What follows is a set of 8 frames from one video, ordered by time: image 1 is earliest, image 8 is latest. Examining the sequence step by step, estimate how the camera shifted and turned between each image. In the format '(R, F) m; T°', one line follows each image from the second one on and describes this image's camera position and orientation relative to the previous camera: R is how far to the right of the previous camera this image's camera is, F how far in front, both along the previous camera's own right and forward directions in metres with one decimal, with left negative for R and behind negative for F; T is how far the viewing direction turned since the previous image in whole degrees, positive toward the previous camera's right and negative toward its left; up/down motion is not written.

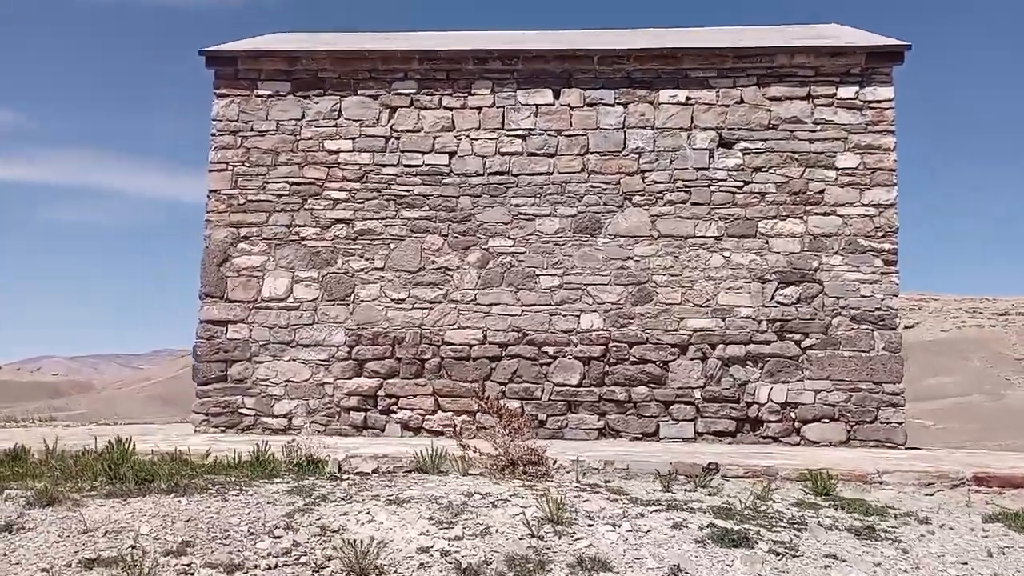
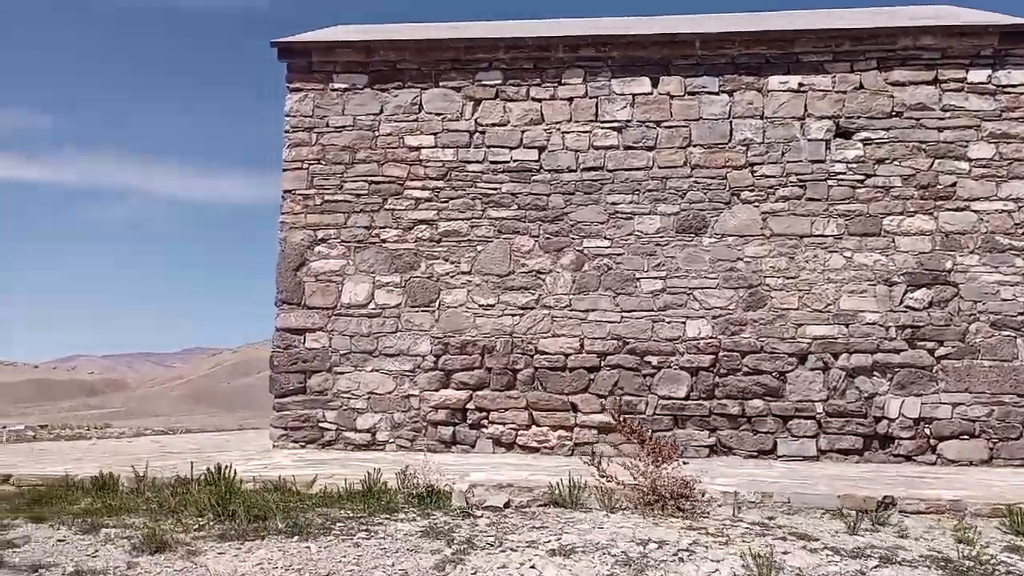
(-0.6, +0.5) m; -2°
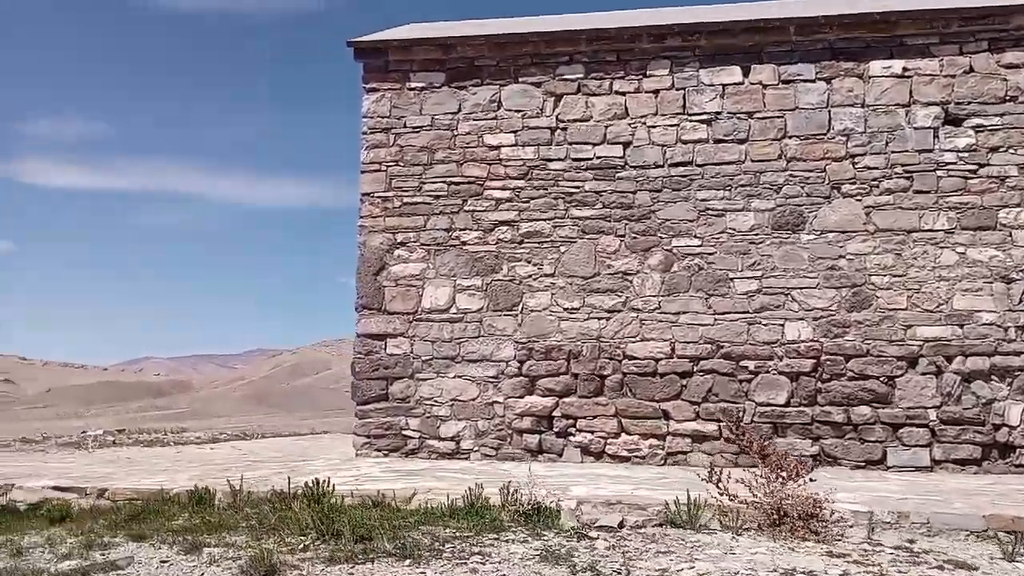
(-0.3, +0.2) m; -4°
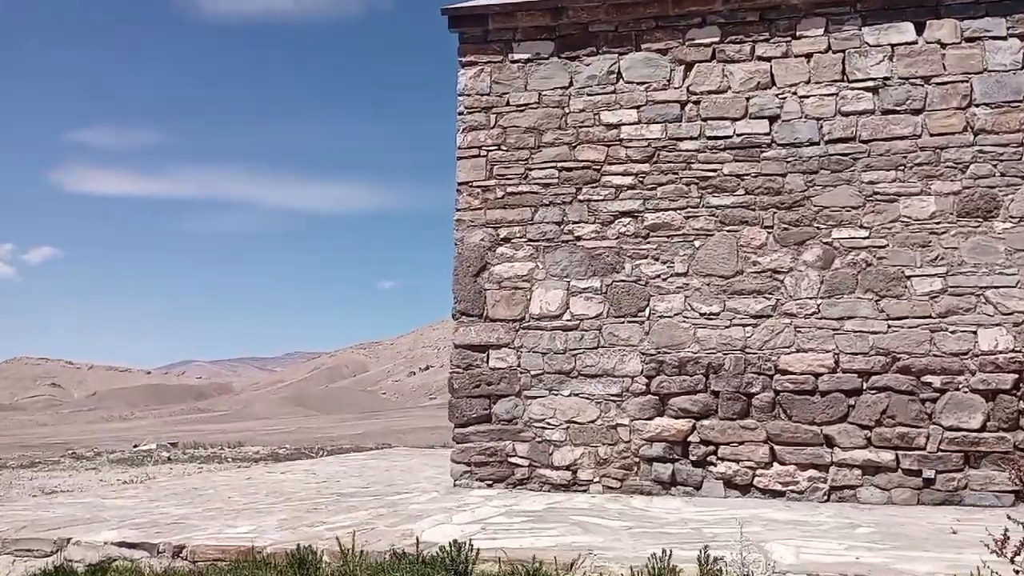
(-0.6, +1.0) m; -2°
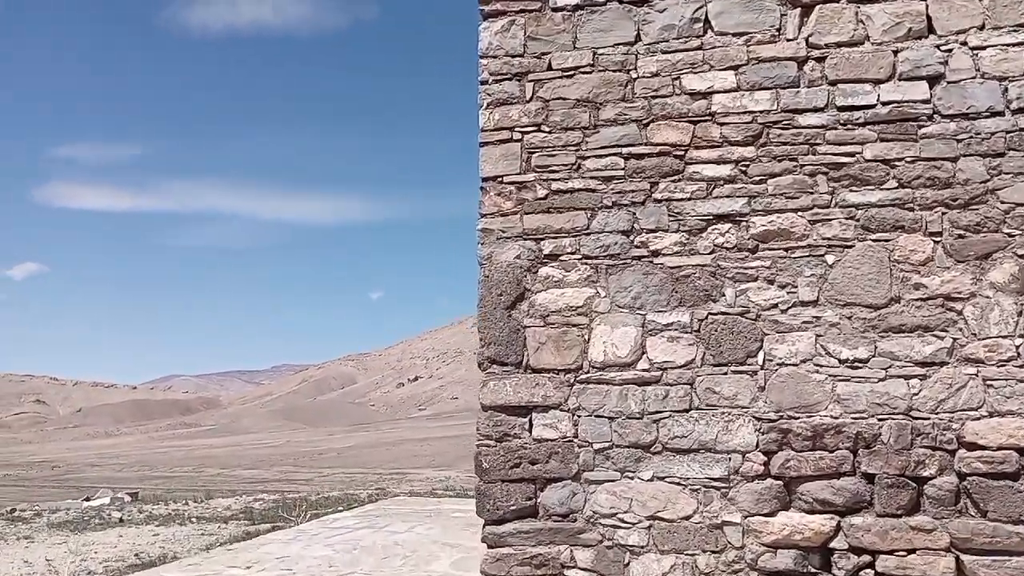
(-0.3, +1.8) m; +1°
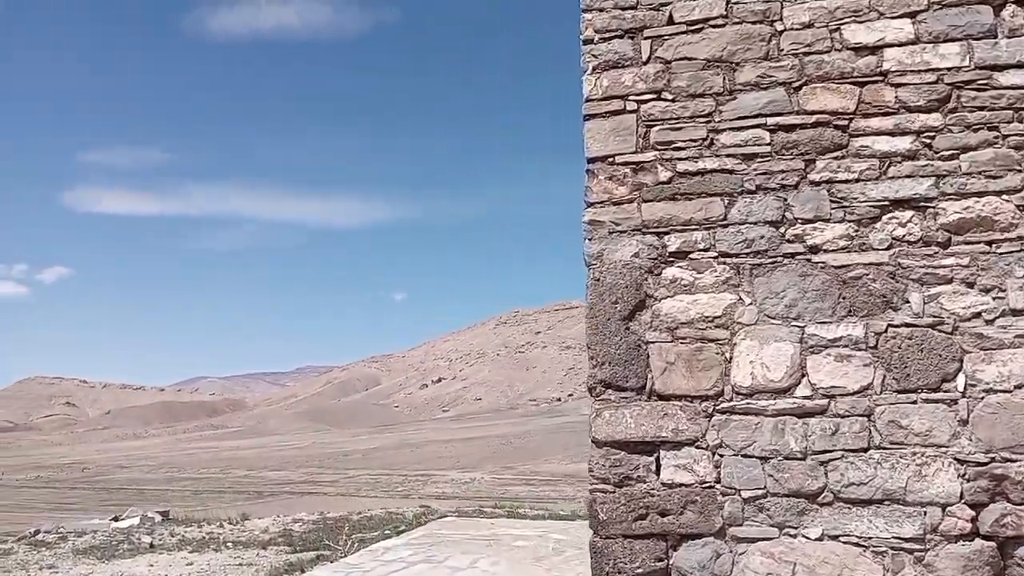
(-0.4, +0.9) m; -2°
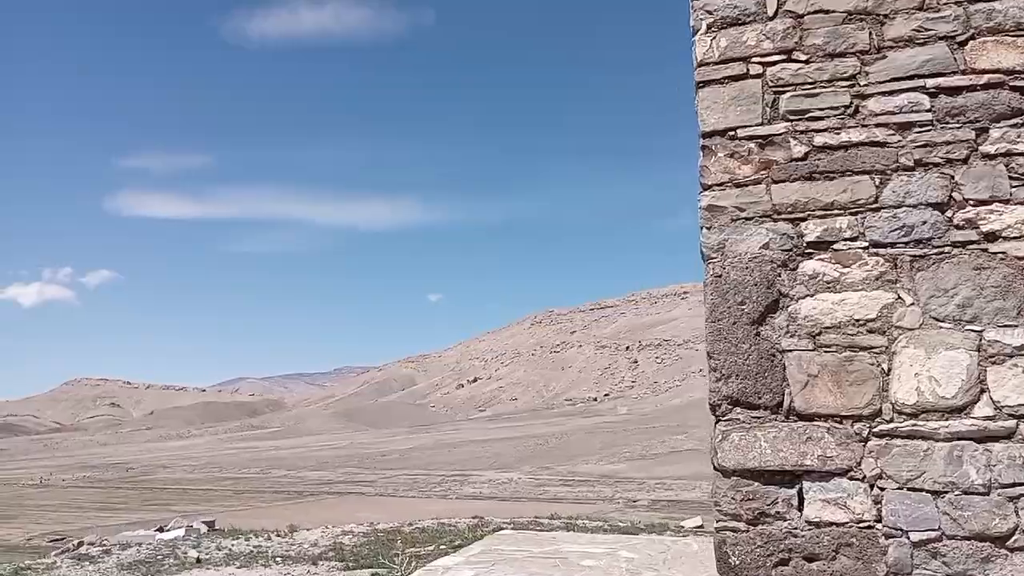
(-0.3, +0.5) m; -2°
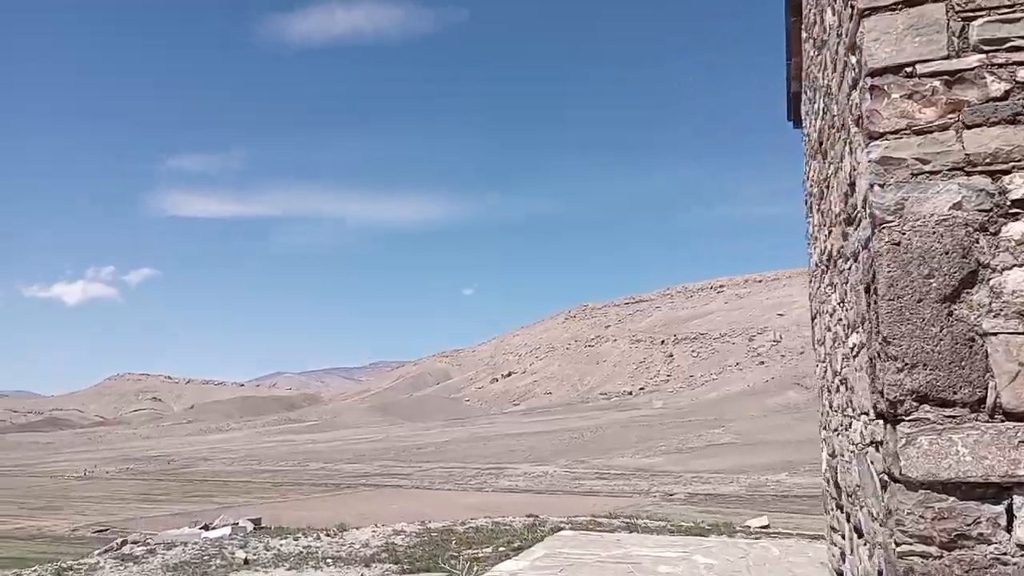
(-0.3, +0.5) m; -2°
